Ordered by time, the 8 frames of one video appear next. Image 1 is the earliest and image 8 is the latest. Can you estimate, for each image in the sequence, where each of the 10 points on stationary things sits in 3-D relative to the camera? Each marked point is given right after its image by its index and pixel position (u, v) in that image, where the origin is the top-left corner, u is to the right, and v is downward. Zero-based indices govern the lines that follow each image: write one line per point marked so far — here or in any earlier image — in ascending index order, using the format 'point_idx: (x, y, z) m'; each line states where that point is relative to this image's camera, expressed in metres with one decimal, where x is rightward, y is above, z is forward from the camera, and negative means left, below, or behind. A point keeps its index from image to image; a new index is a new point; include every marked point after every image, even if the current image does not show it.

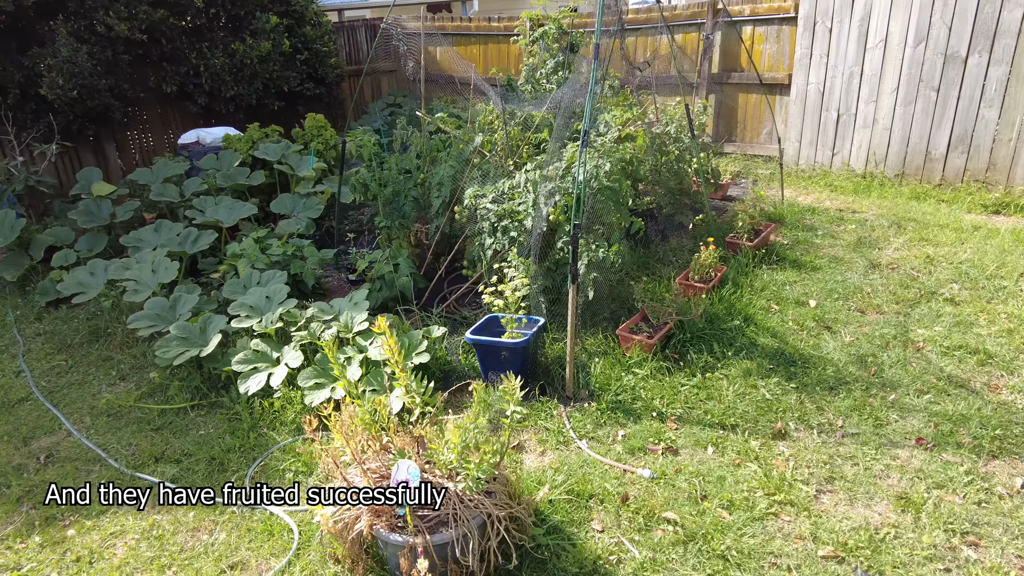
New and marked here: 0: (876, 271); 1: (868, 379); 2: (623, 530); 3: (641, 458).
0: (+2.4, +0.1, +4.1) m
1: (+1.6, -0.4, +2.9) m
2: (+0.4, -0.8, +2.1) m
3: (+0.5, -0.7, +2.4) m
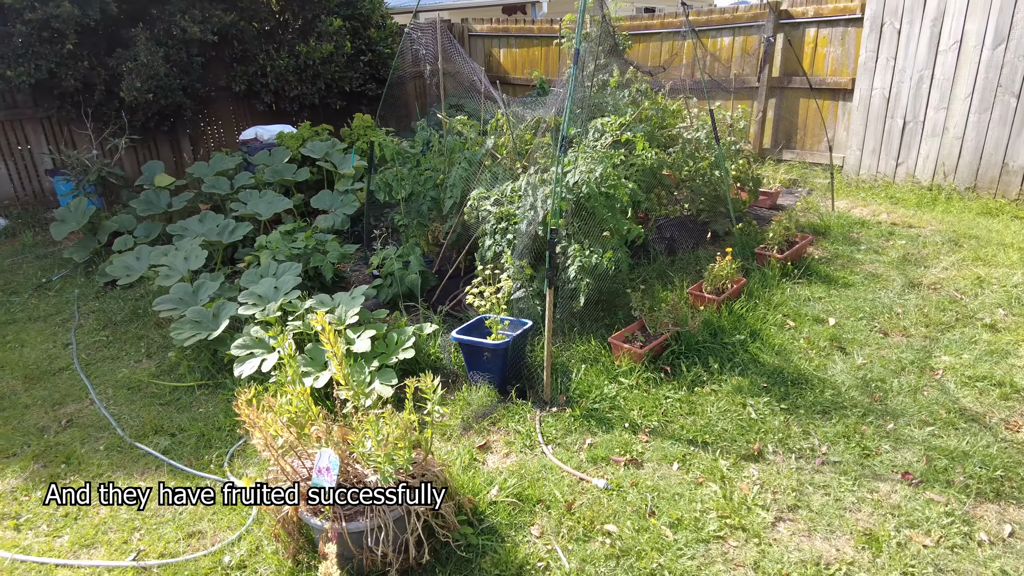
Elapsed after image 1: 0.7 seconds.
0: (+2.4, 0.0, +3.8) m
1: (+1.5, -0.5, +2.7) m
2: (+0.1, -0.8, +2.1) m
3: (+0.3, -0.7, +2.4) m
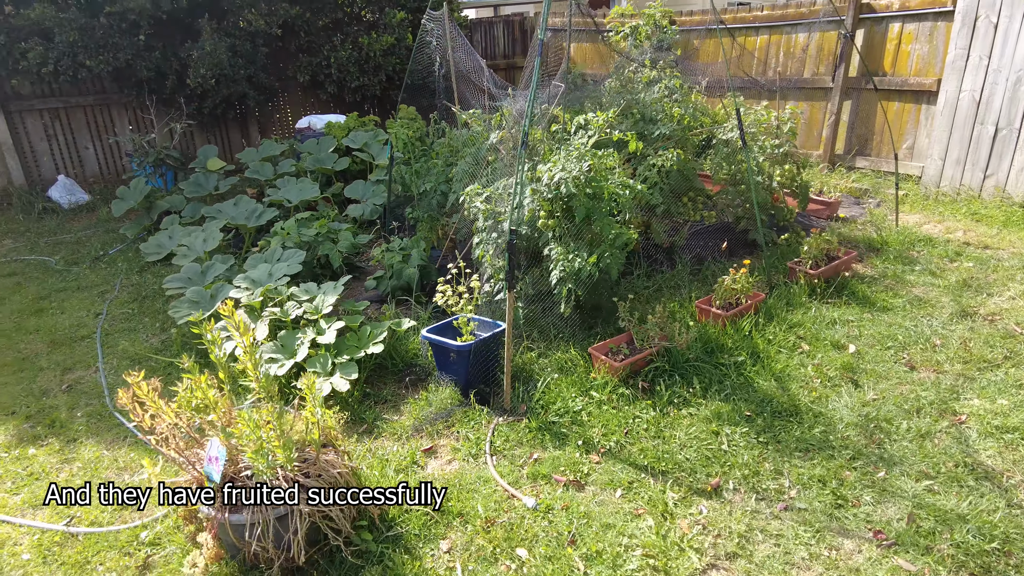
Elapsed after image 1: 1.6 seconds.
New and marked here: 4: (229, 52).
0: (+2.4, -0.2, +3.3) m
1: (+1.3, -0.6, +2.4) m
2: (-0.2, -0.8, +2.0) m
3: (+0.1, -0.7, +2.3) m
4: (-2.8, +2.4, +6.2) m
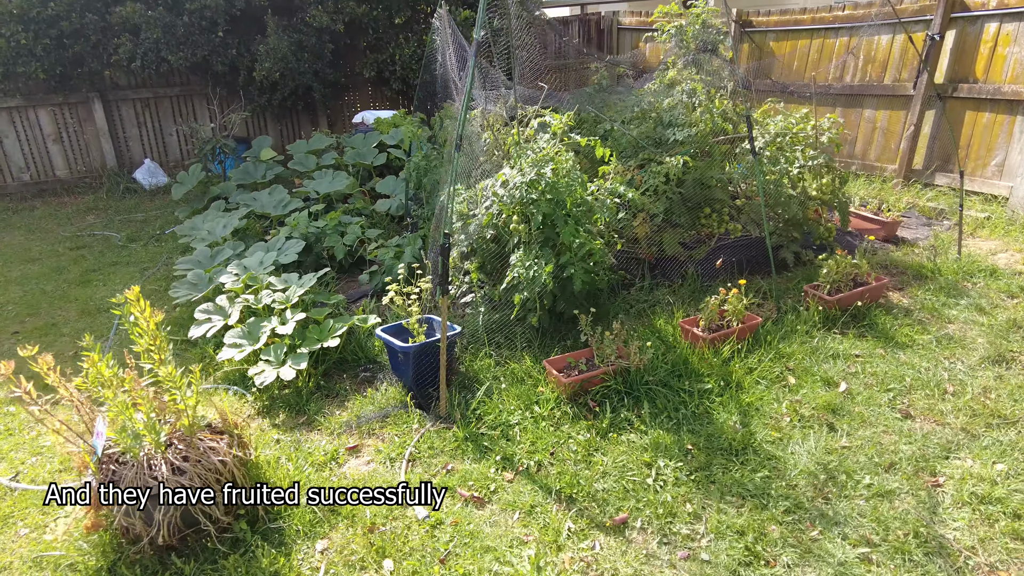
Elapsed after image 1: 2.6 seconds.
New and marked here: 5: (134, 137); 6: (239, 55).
0: (+2.2, -0.4, +2.9) m
1: (+1.0, -0.7, +2.1) m
2: (-0.6, -0.8, +1.9) m
3: (-0.3, -0.7, +2.2) m
4: (-2.3, +2.5, +6.6) m
5: (-4.1, +1.6, +6.8) m
6: (-2.9, +2.4, +6.5) m
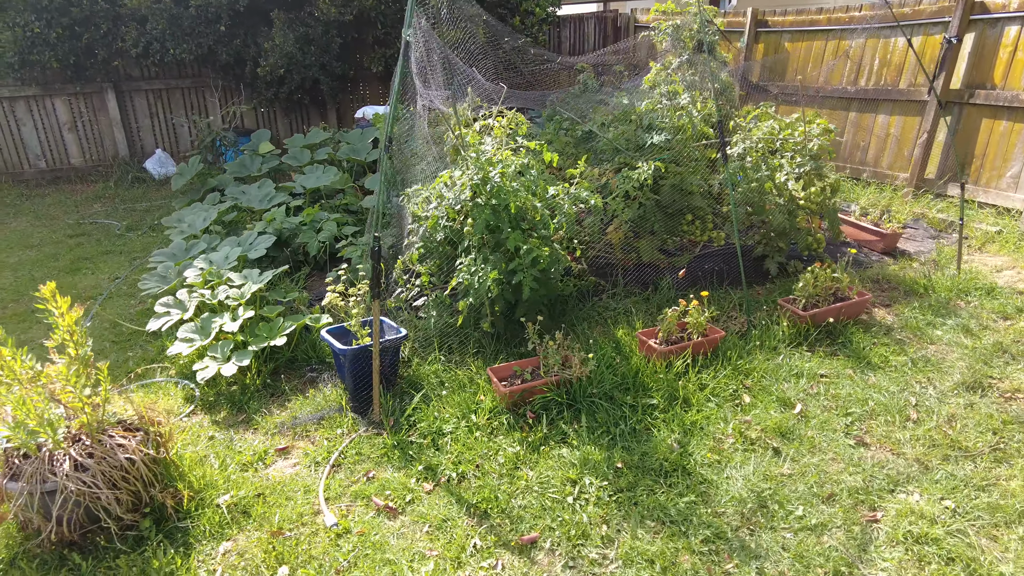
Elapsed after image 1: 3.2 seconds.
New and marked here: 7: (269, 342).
0: (+2.0, -0.5, +2.7) m
1: (+0.7, -0.8, +2.0) m
2: (-0.9, -0.8, +1.9) m
3: (-0.6, -0.8, +2.2) m
4: (-2.2, +2.6, +6.6) m
5: (-4.1, +1.8, +6.9) m
6: (-2.8, +2.5, +6.6) m
7: (-1.1, -0.2, +2.9) m
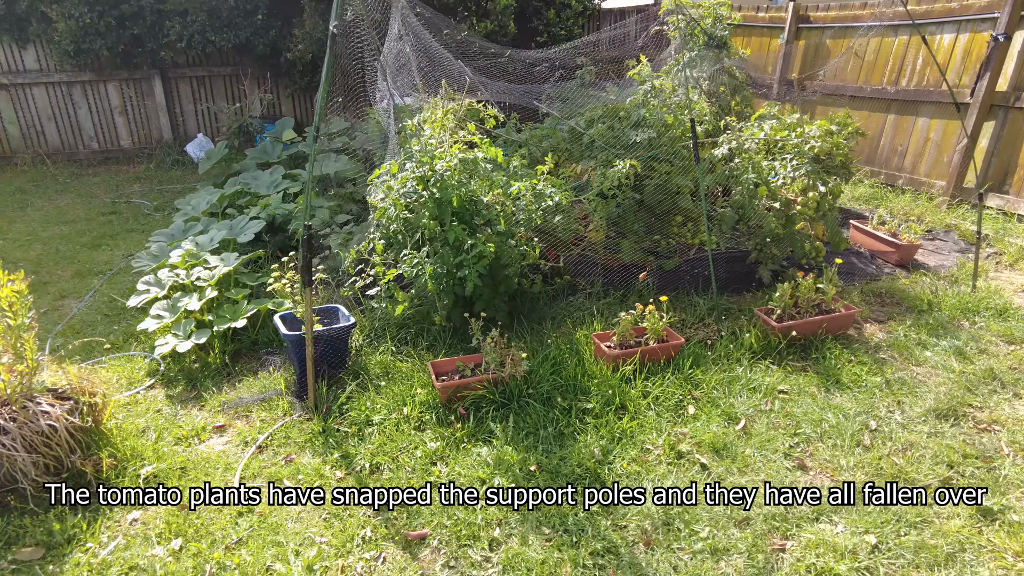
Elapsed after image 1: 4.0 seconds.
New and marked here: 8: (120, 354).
0: (+1.7, -0.5, +2.5) m
1: (+0.3, -0.8, +1.9) m
2: (-1.2, -0.8, +2.0) m
3: (-0.9, -0.7, +2.2) m
4: (-1.9, +2.8, +6.7) m
5: (-3.8, +2.0, +7.3) m
6: (-2.5, +2.7, +6.8) m
7: (-1.3, -0.2, +3.0) m
8: (-1.9, -0.3, +3.0) m
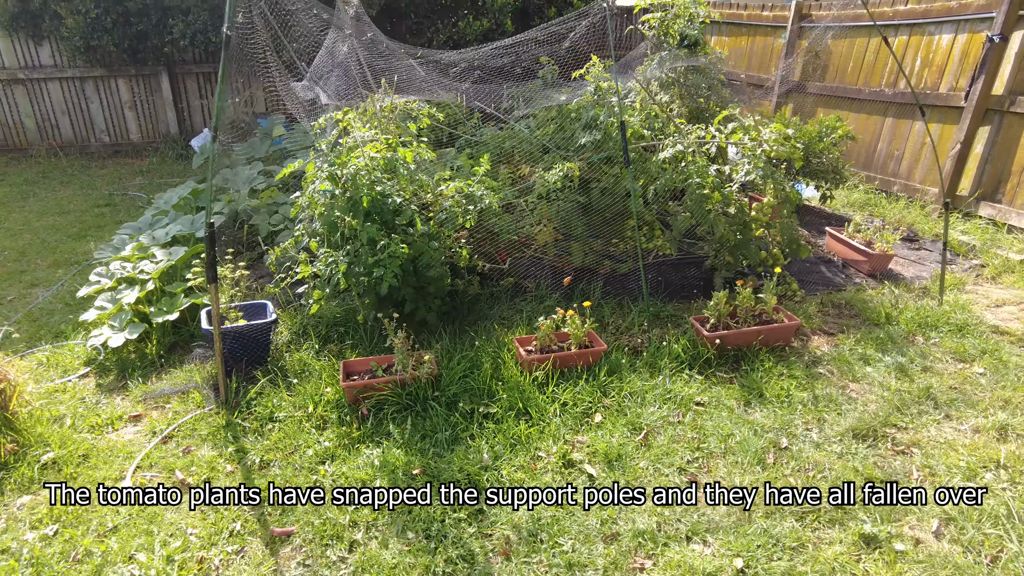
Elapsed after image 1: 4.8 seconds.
0: (+1.3, -0.6, +2.4) m
1: (-0.1, -0.8, +1.9) m
2: (-1.6, -0.8, +2.1) m
3: (-1.3, -0.7, +2.3) m
4: (-2.0, +2.8, +6.8) m
5: (-3.8, +2.2, +7.5) m
6: (-2.6, +2.8, +6.9) m
7: (-1.7, -0.1, +3.1) m
8: (-2.3, -0.3, +3.1) m
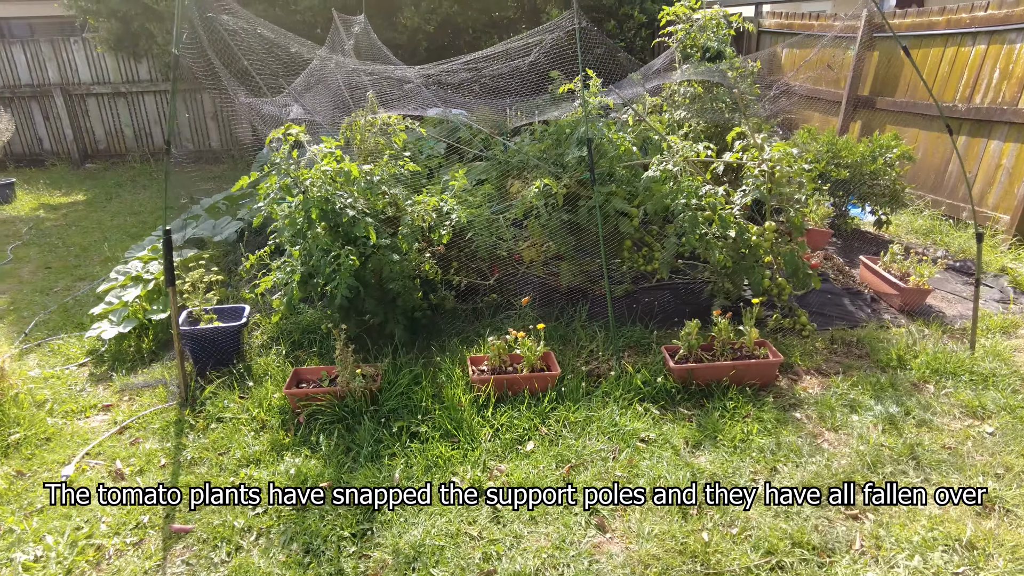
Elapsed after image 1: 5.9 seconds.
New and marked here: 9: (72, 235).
0: (+1.0, -0.7, +2.1) m
1: (-0.5, -0.9, +1.9) m
2: (-2.0, -0.7, +2.3) m
3: (-1.6, -0.7, +2.4) m
4: (-1.4, +2.7, +7.1) m
5: (-3.1, +2.2, +8.0) m
6: (-2.0, +2.8, +7.3) m
7: (-1.9, -0.1, +3.3) m
8: (-2.4, -0.2, +3.4) m
9: (-3.7, +0.5, +5.3) m
